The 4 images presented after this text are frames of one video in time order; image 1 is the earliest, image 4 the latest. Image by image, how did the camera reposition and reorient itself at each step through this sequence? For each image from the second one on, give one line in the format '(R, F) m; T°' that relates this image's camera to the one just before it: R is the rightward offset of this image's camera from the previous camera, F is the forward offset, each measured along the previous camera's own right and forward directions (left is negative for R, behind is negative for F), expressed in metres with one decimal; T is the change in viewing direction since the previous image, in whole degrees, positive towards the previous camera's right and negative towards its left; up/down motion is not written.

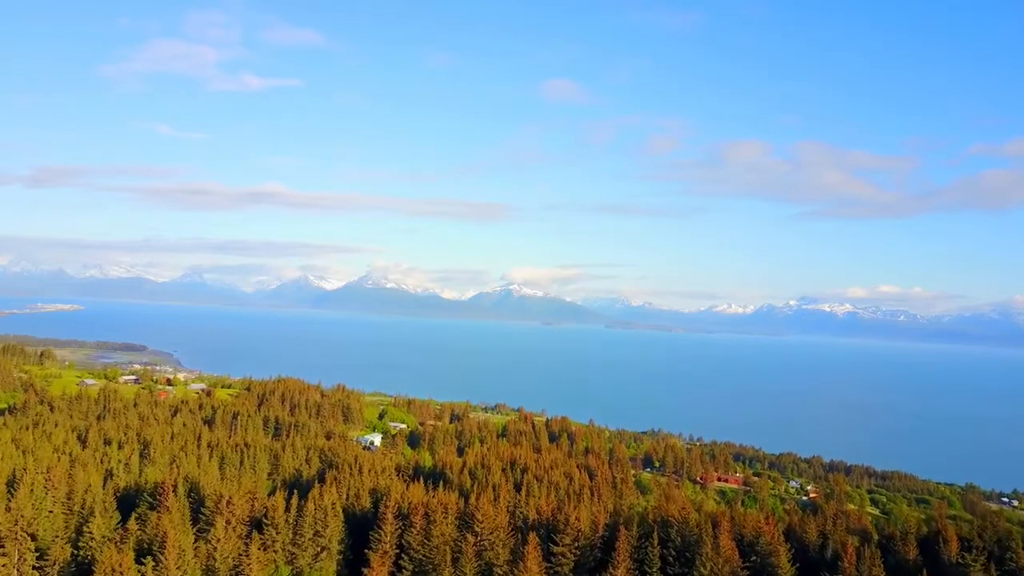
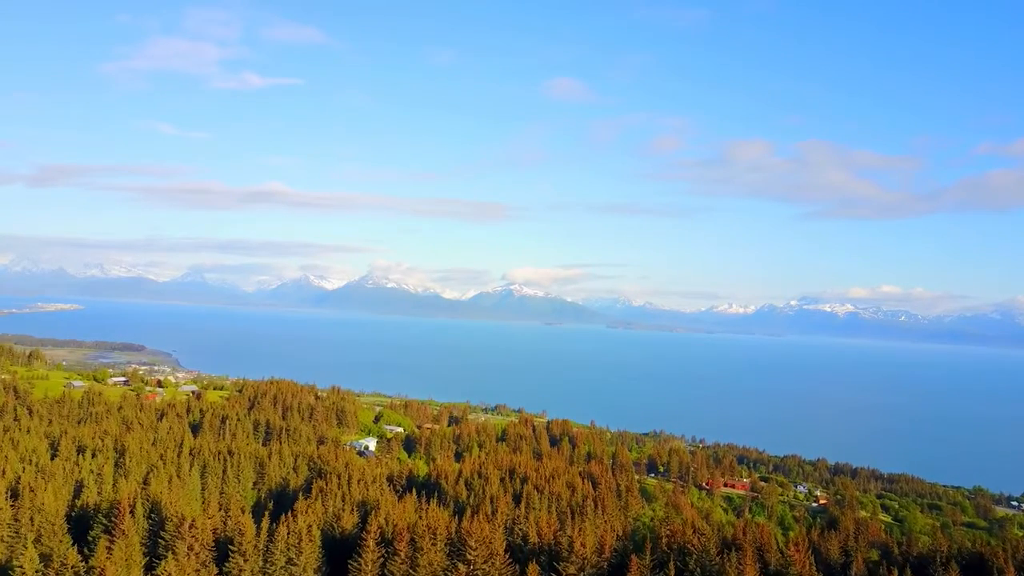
(+0.1, +2.6) m; 0°
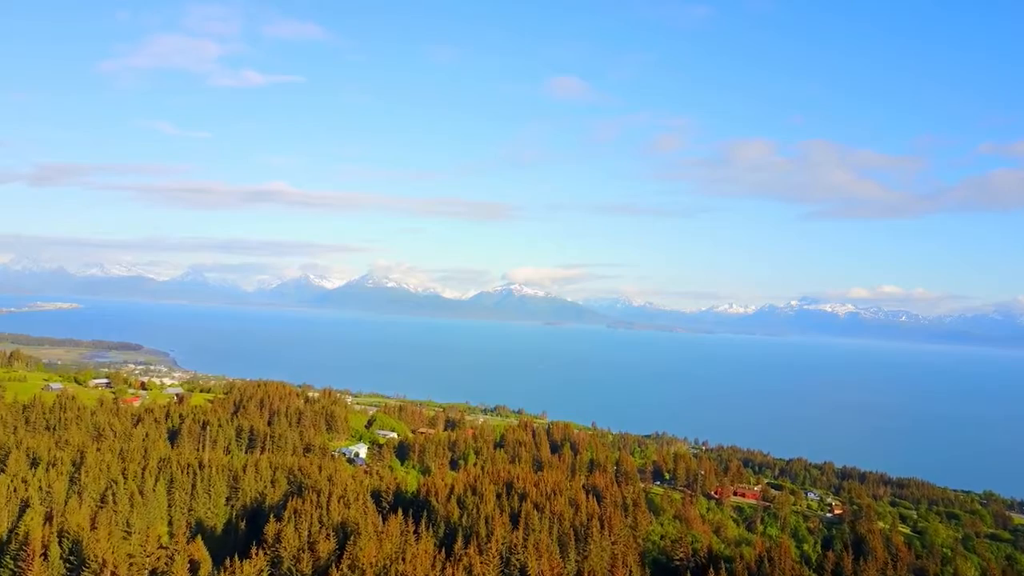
(+0.1, +3.9) m; 0°
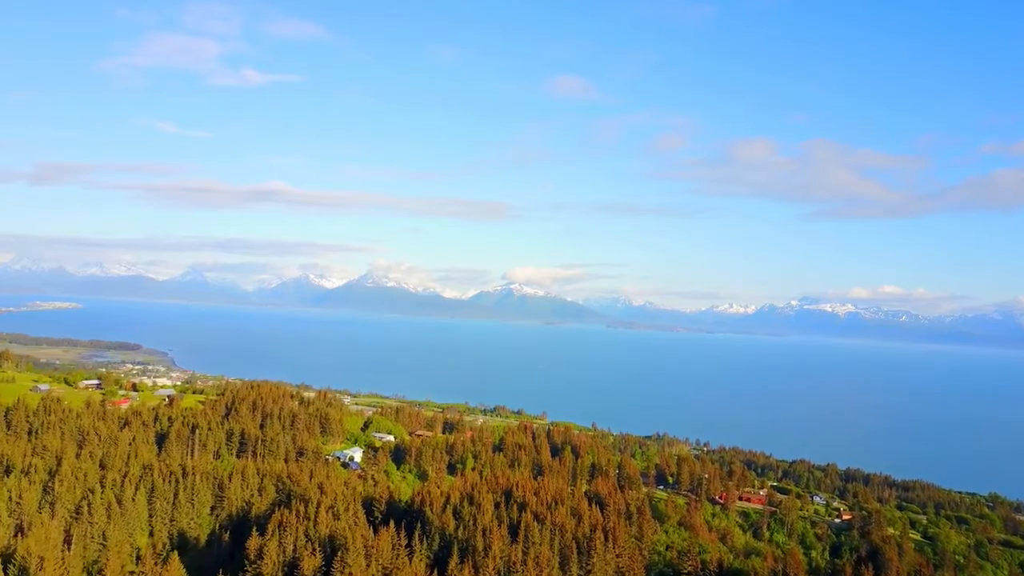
(0.0, +2.0) m; 0°
